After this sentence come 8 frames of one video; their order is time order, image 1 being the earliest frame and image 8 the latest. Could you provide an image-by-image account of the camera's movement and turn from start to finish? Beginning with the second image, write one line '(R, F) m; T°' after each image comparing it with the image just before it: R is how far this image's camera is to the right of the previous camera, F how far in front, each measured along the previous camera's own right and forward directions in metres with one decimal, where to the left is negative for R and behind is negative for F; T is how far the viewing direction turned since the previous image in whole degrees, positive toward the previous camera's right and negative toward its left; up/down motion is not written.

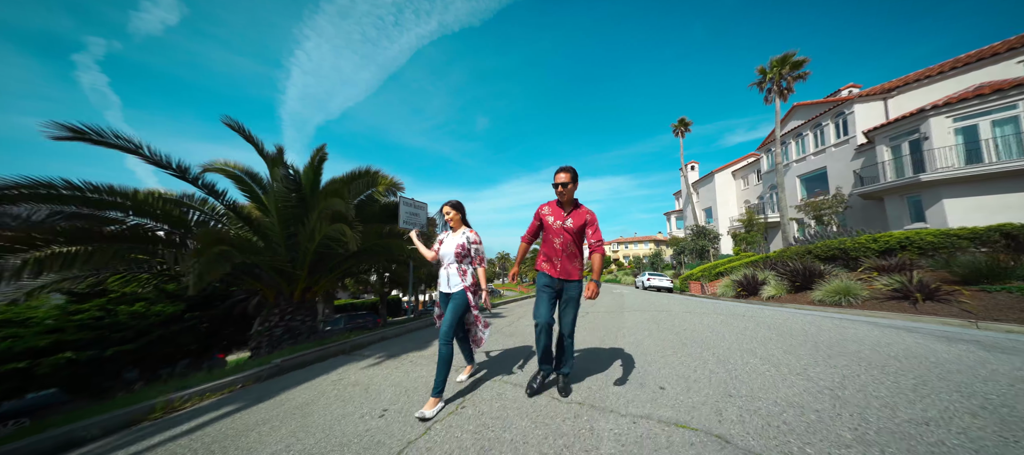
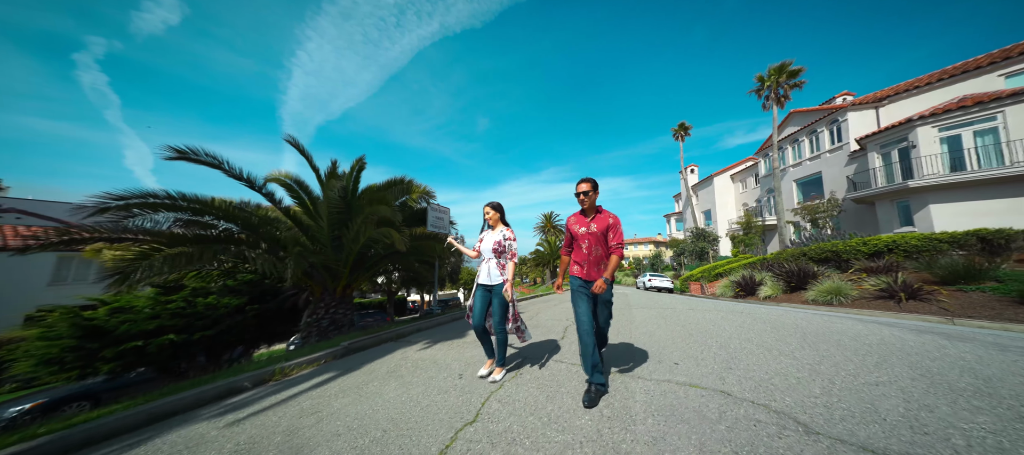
(-0.5, -0.7) m; 0°
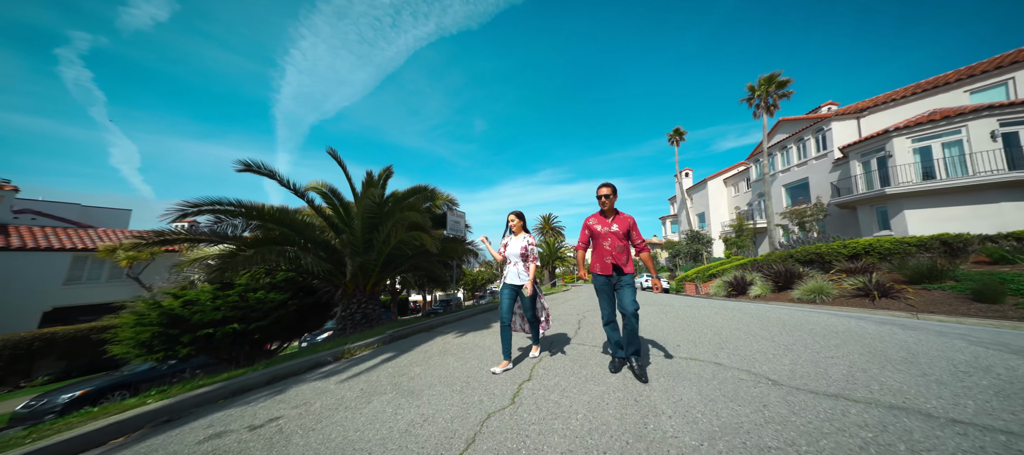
(-0.5, -0.7) m; +1°
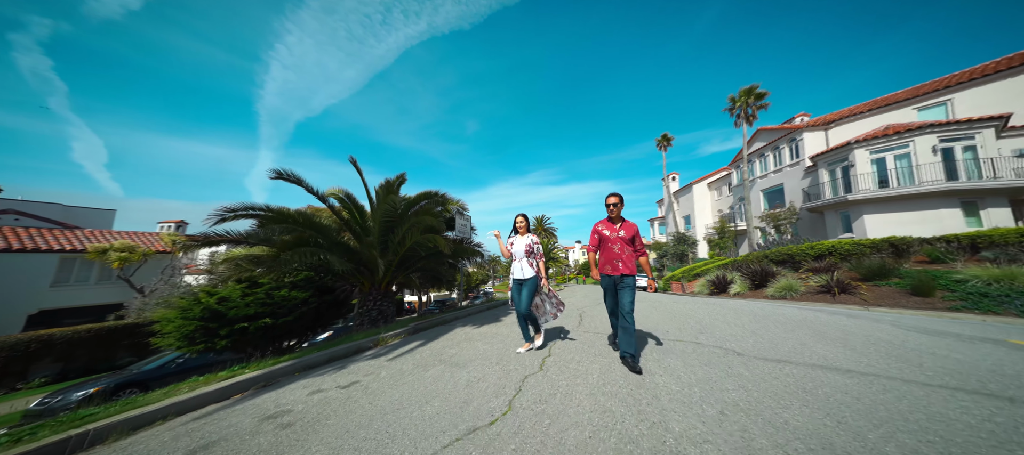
(-0.4, -0.7) m; +2°
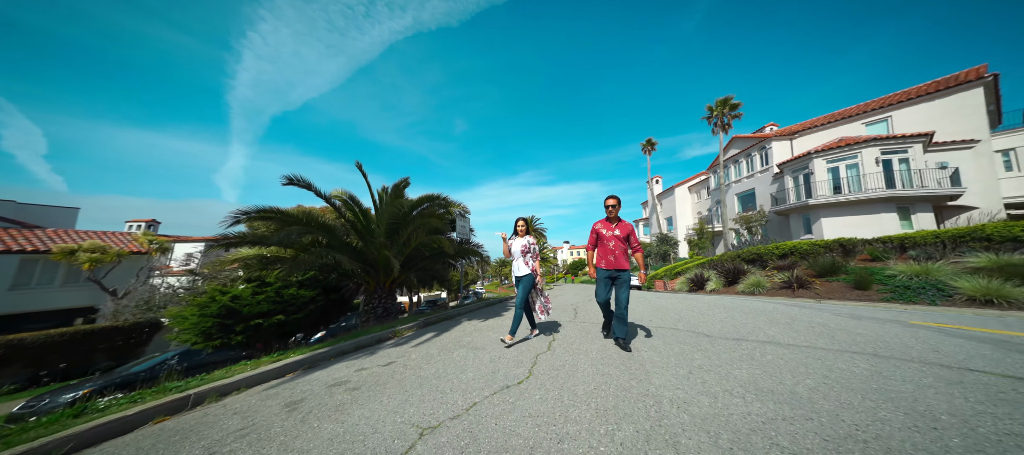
(-0.4, -0.7) m; +3°
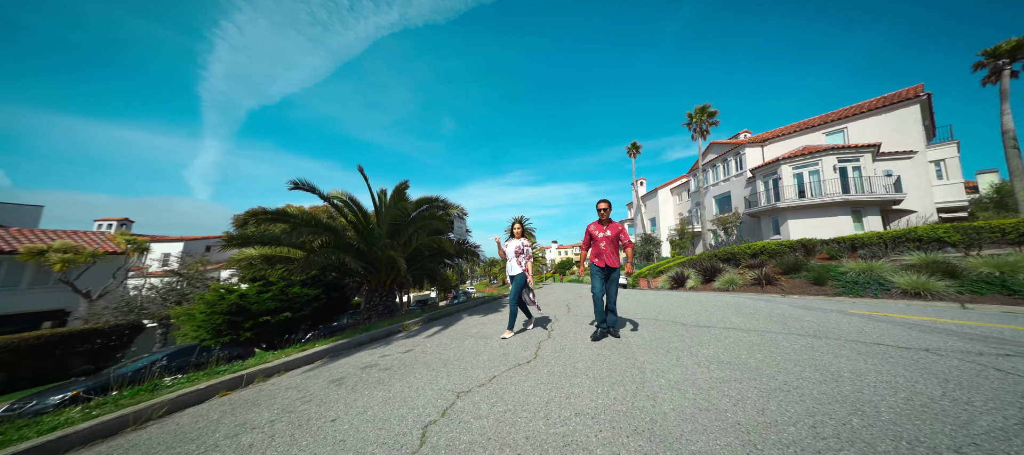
(-0.3, -0.5) m; +3°
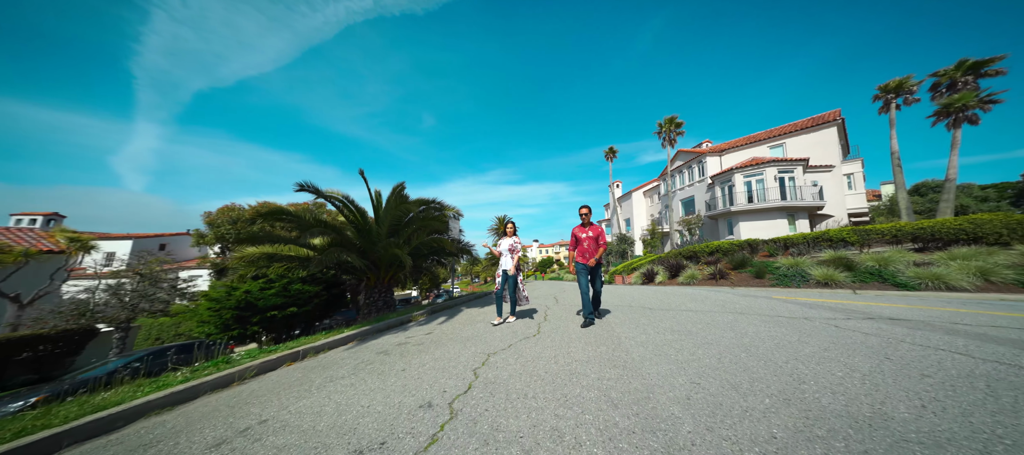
(-0.5, -0.9) m; +5°
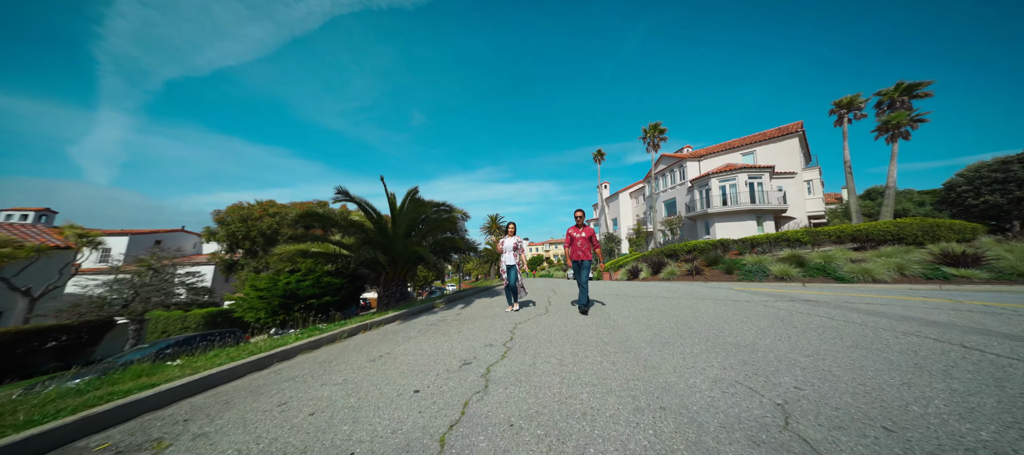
(-0.5, -1.2) m; +2°
